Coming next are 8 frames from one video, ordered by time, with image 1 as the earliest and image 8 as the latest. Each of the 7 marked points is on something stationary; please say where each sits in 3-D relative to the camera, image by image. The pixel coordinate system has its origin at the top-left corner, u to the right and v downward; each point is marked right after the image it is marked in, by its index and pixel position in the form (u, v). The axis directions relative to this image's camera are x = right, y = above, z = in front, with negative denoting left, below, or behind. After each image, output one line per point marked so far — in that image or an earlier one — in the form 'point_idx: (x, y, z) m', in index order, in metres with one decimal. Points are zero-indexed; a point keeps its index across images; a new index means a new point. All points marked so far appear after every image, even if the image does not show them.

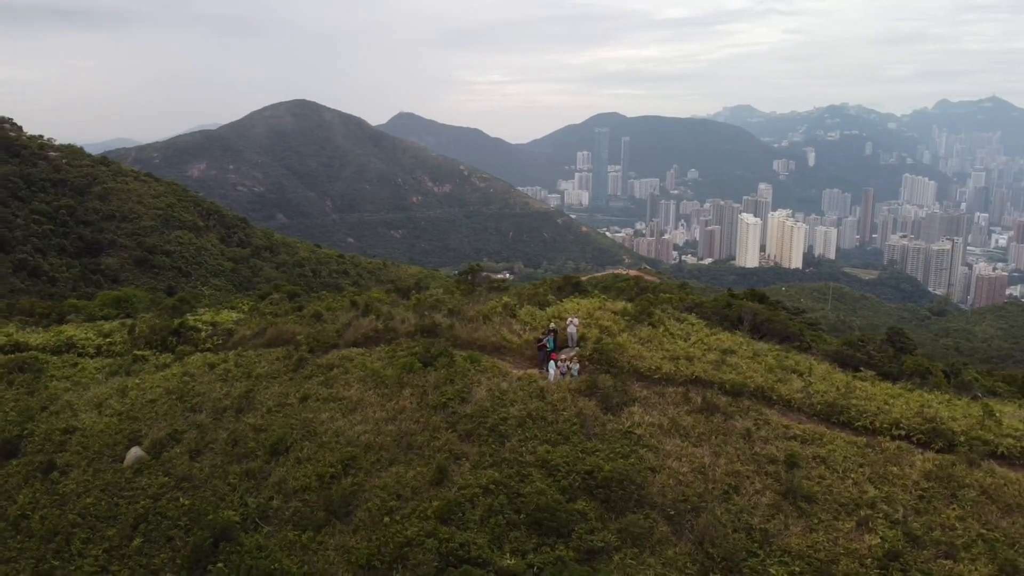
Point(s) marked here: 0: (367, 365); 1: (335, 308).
0: (-2.0, -1.1, +11.5) m
1: (-3.0, -0.3, +13.9) m
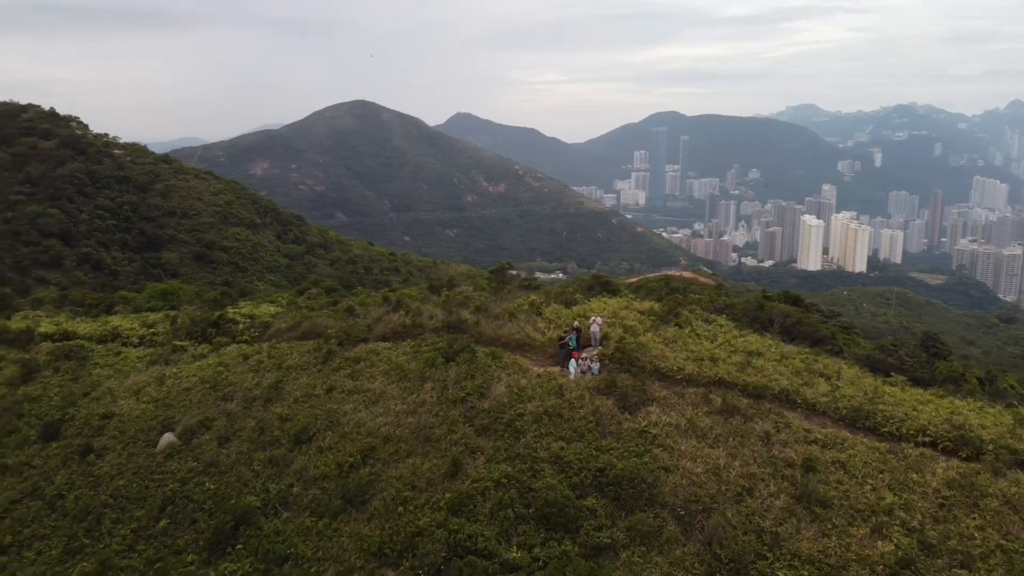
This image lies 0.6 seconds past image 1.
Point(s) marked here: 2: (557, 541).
0: (-1.7, -1.0, +11.7) m
1: (-2.5, -0.3, +14.2) m
2: (+0.5, -2.6, +8.6) m
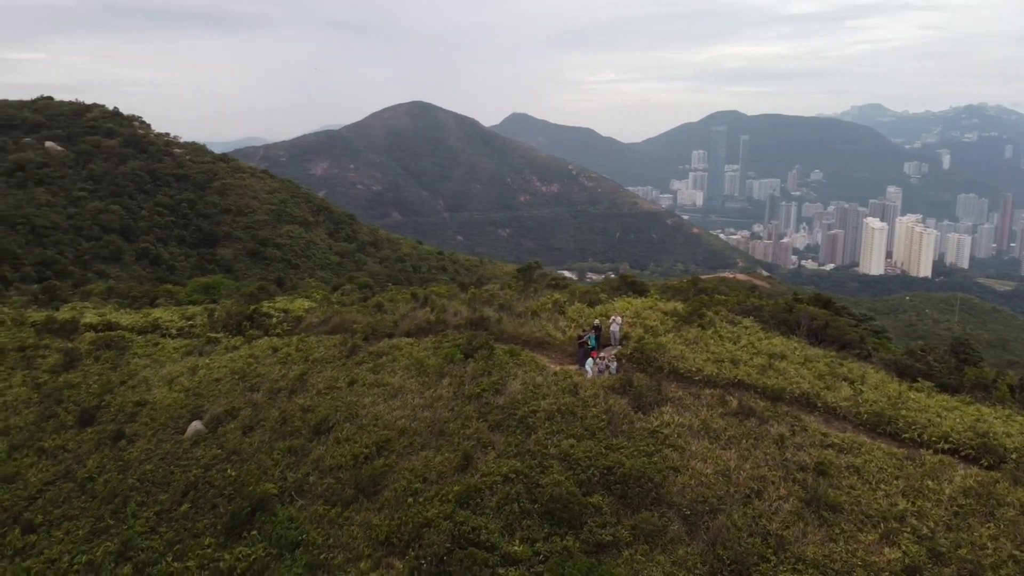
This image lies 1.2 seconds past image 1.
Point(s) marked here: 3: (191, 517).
0: (-1.4, -0.9, +12.0) m
1: (-2.0, -0.2, +14.5) m
2: (+0.5, -2.6, +8.7) m
3: (-3.6, -2.6, +9.5) m
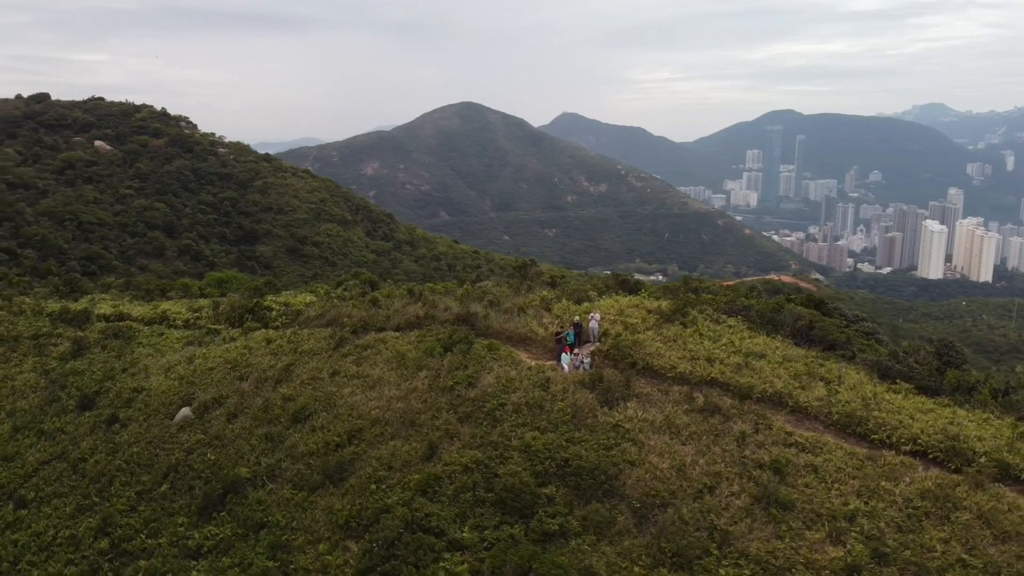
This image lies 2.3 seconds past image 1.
0: (-1.7, -0.9, +12.3) m
1: (-2.1, -0.1, +14.9) m
2: (0.0, -2.5, +8.9) m
3: (-4.1, -2.5, +10.0) m
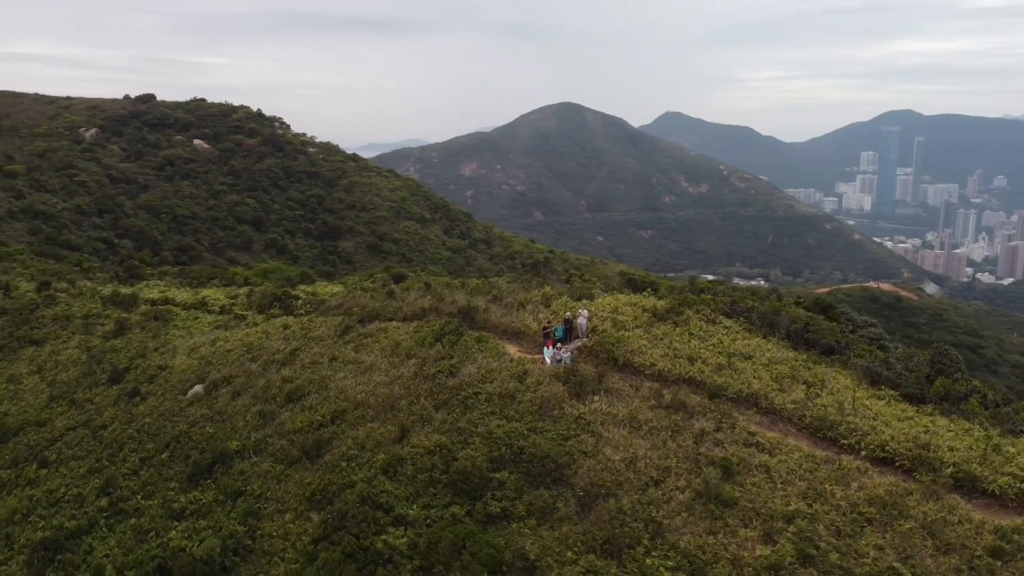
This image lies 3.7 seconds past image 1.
0: (-1.8, -0.8, +12.9) m
1: (-1.9, 0.0, +15.5) m
2: (-0.6, -2.4, +9.4) m
3: (-4.5, -2.3, +10.9) m
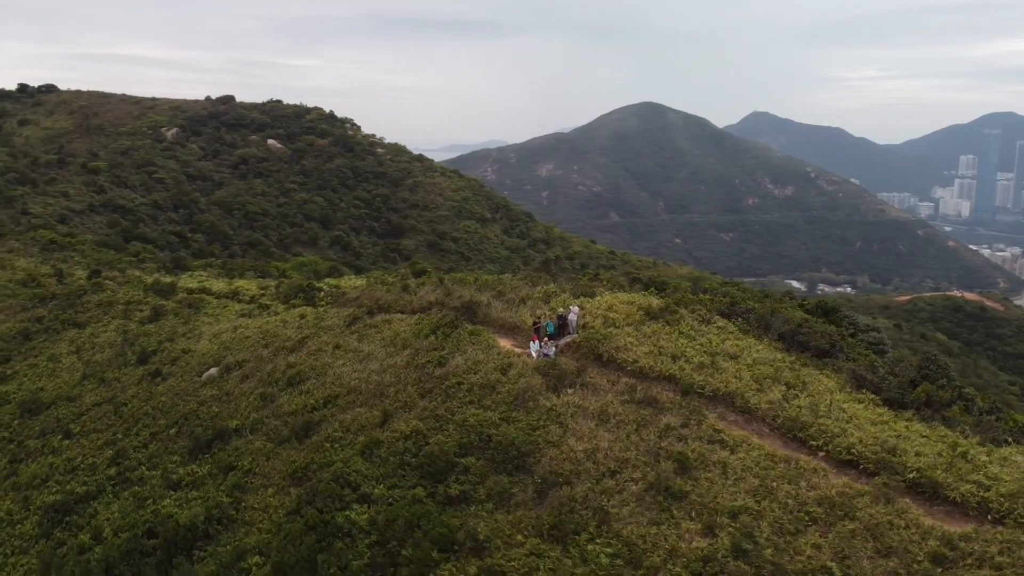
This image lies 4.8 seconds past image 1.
0: (-1.9, -0.7, +13.5) m
1: (-1.7, +0.1, +16.1) m
2: (-1.1, -2.3, +9.8) m
3: (-4.8, -2.1, +11.8) m
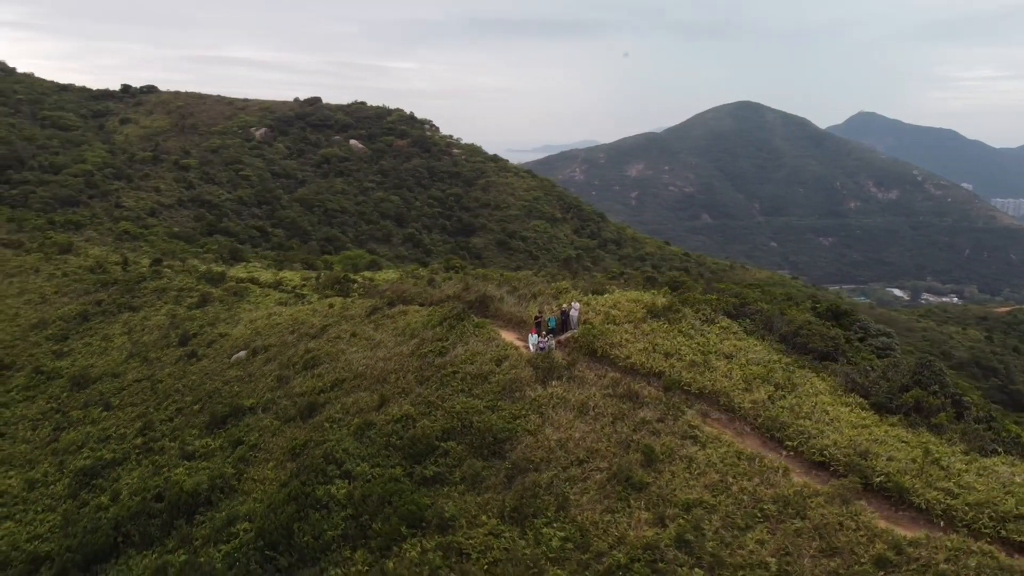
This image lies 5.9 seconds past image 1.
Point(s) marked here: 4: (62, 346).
0: (-1.7, -0.5, +14.2) m
1: (-1.2, +0.2, +16.7) m
2: (-1.4, -2.2, +10.4) m
3: (-4.8, -1.9, +12.8) m
4: (-8.5, -1.1, +15.8) m
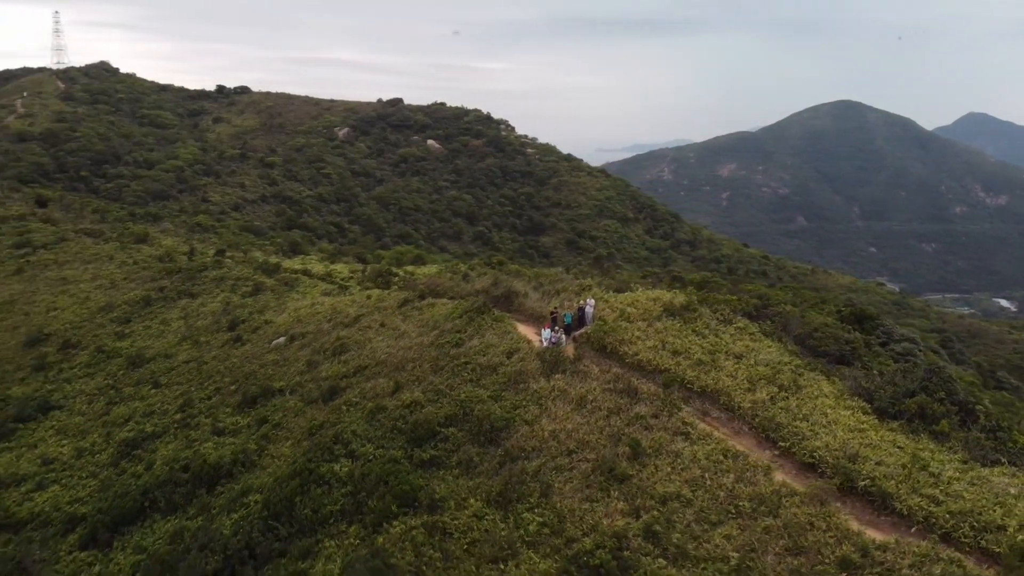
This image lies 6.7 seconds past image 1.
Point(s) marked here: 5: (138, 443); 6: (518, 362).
0: (-1.3, -0.4, +14.7) m
1: (-0.5, +0.3, +17.2) m
2: (-1.4, -2.1, +10.9) m
3: (-4.6, -1.7, +13.7) m
4: (-7.9, -0.8, +17.1) m
5: (-5.8, -2.4, +13.0) m
6: (+0.1, -1.1, +12.3) m
